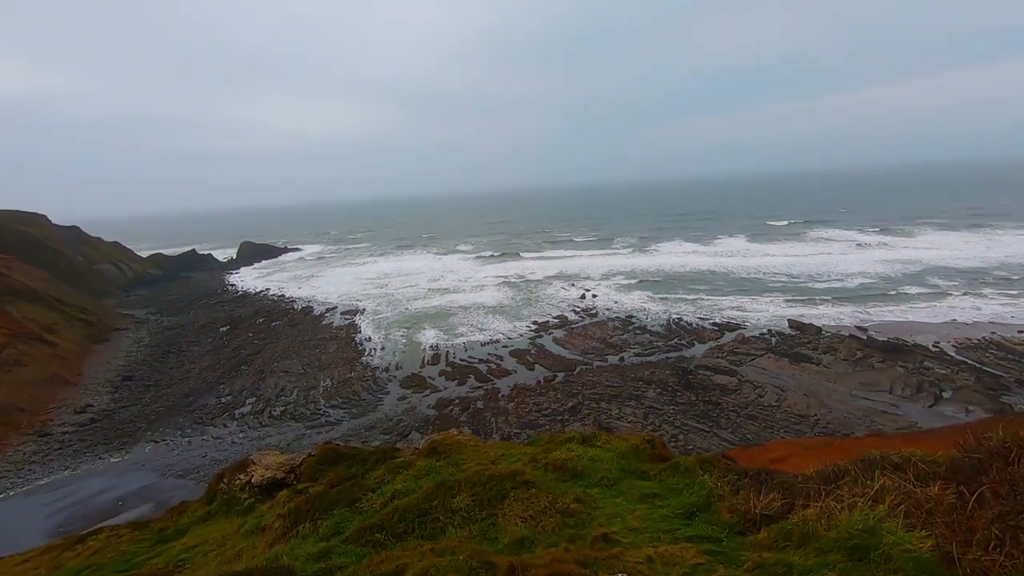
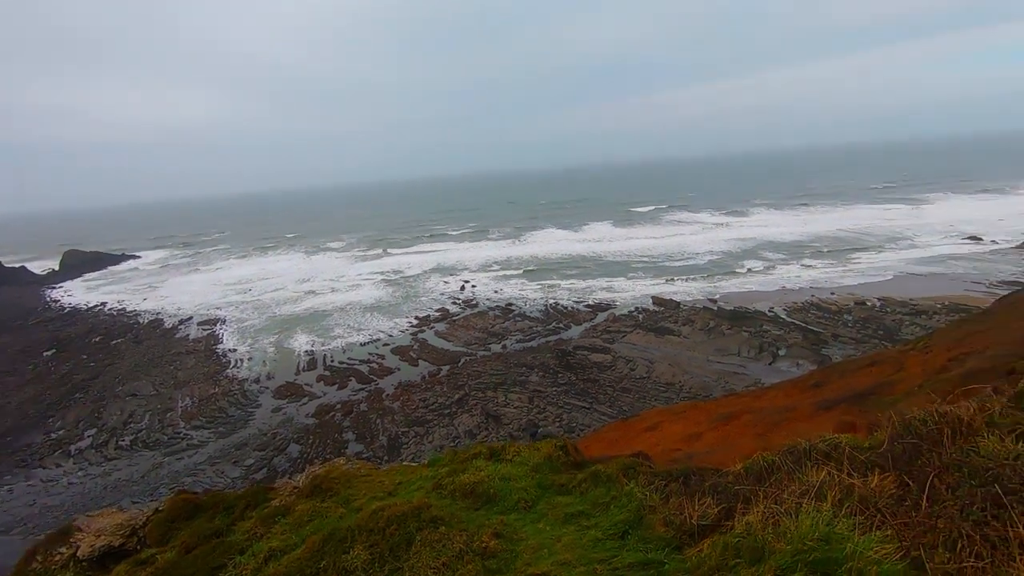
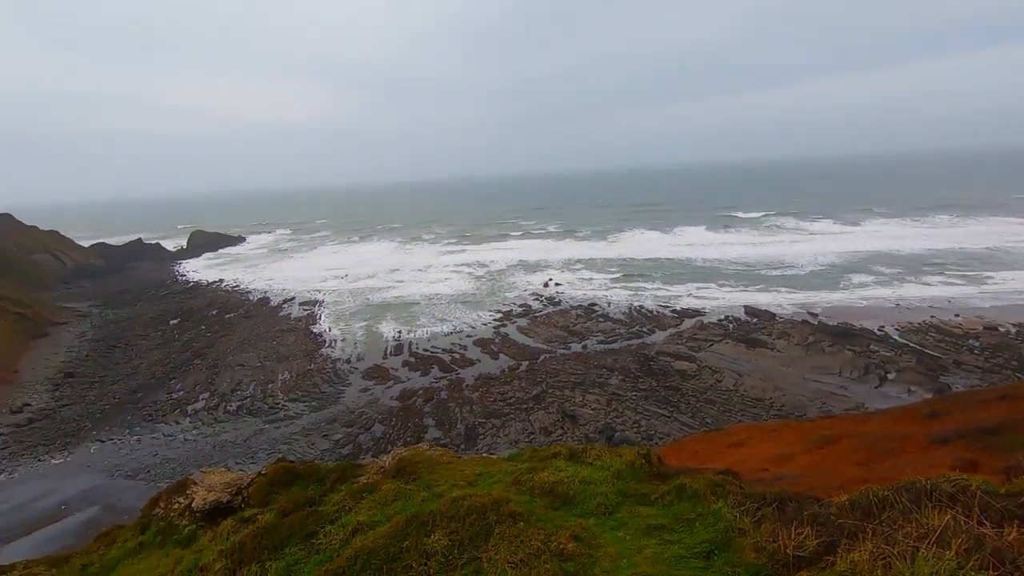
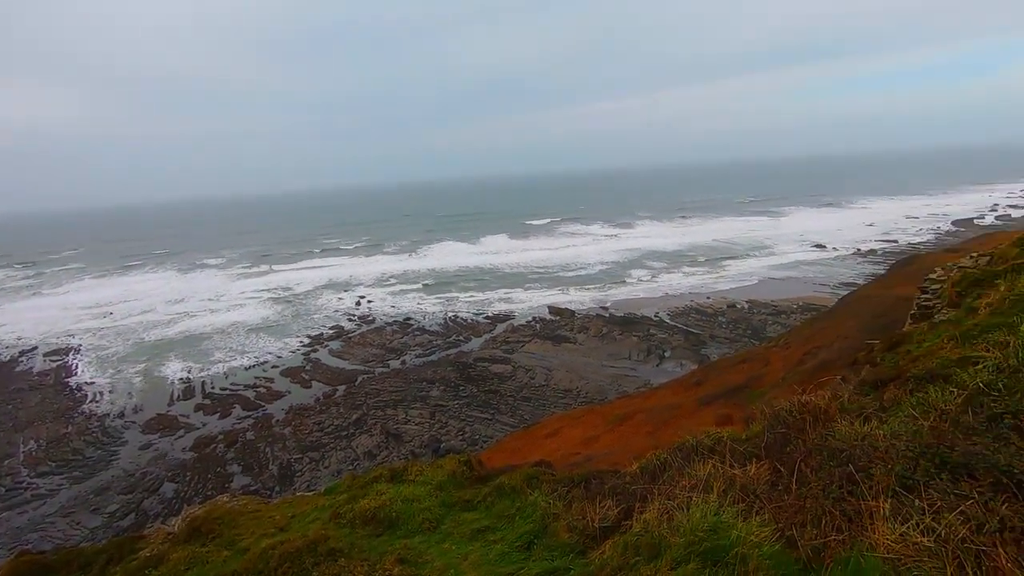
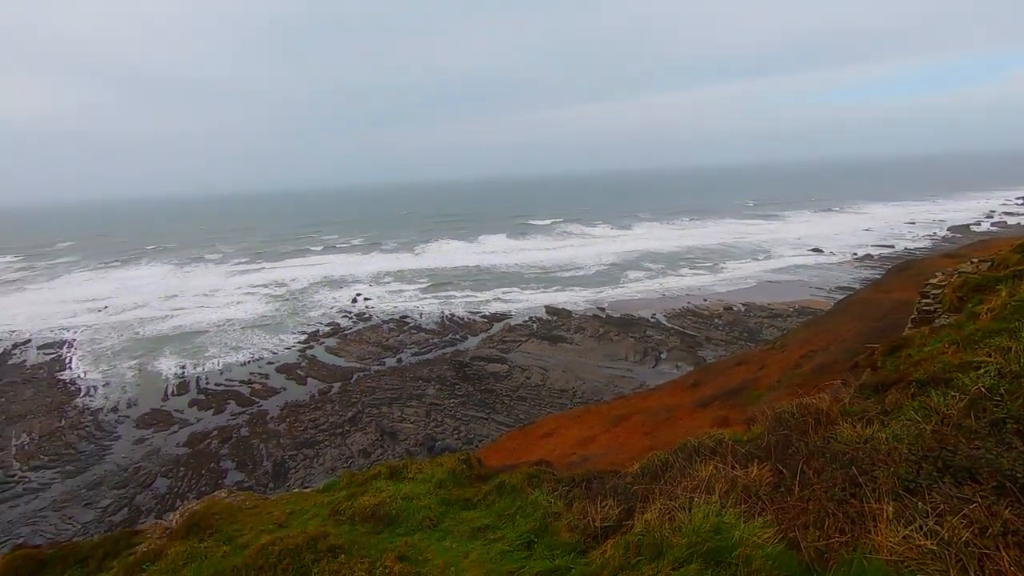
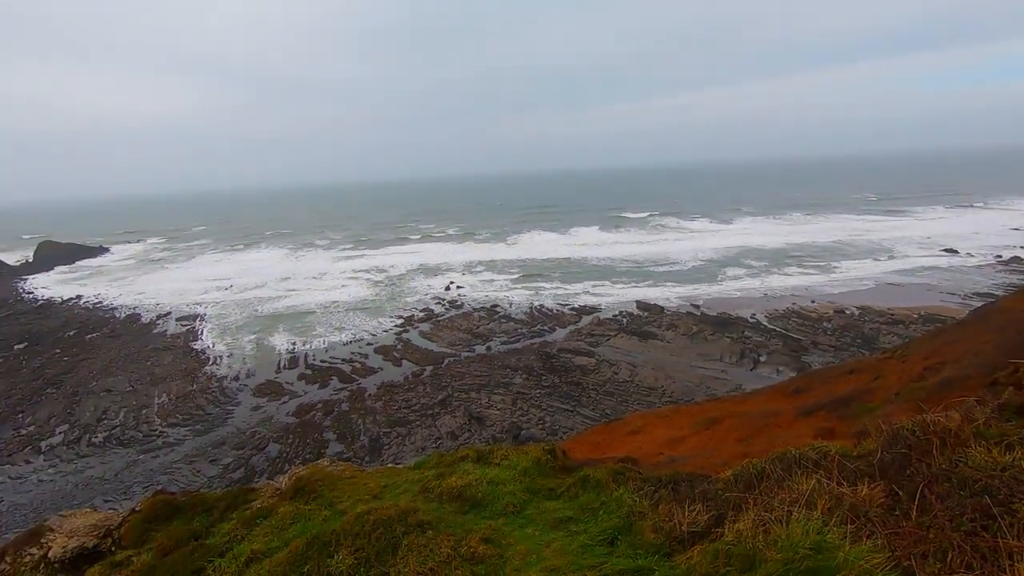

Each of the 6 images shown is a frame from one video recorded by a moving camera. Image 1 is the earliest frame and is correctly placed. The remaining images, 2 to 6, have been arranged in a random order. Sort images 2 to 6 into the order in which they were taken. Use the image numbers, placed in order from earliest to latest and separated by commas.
2, 4, 5, 6, 3
